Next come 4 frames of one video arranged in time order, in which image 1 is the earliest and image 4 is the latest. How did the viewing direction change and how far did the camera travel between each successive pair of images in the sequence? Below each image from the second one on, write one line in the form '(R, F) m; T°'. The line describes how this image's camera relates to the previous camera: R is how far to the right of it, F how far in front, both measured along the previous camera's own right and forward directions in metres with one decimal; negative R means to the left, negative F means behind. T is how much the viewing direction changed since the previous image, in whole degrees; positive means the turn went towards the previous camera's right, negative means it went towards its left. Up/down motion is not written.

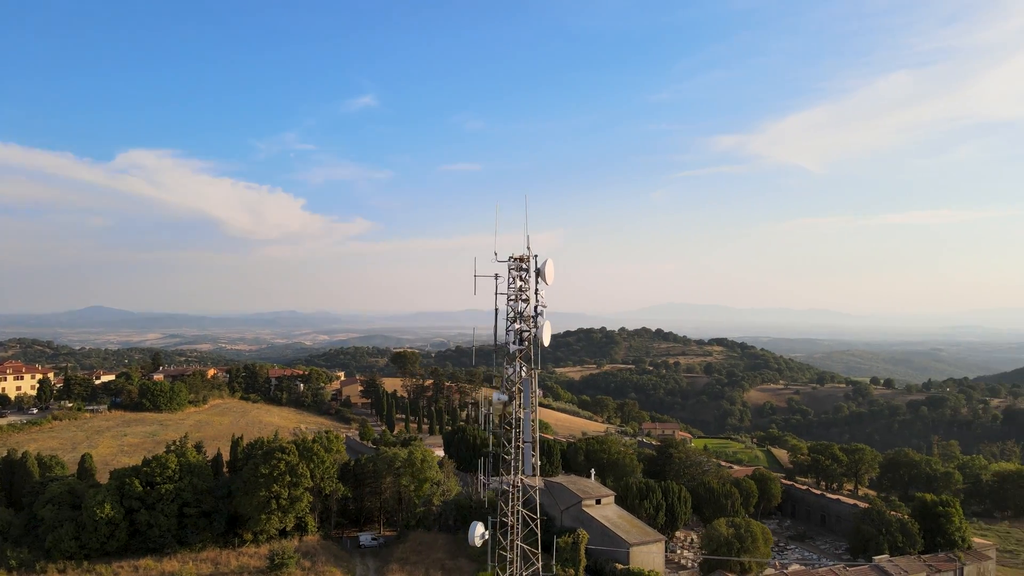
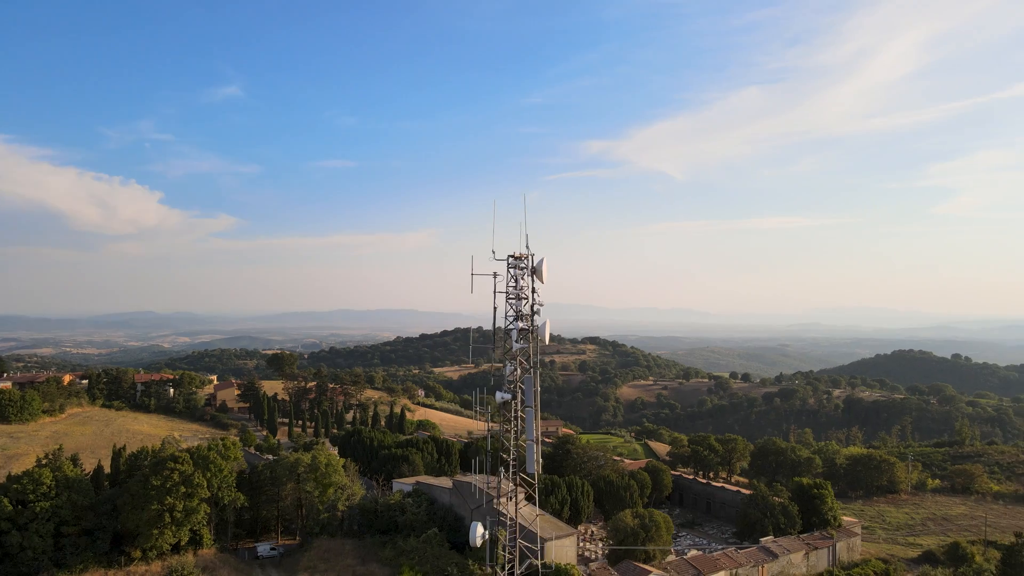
(-0.6, +0.1) m; +9°
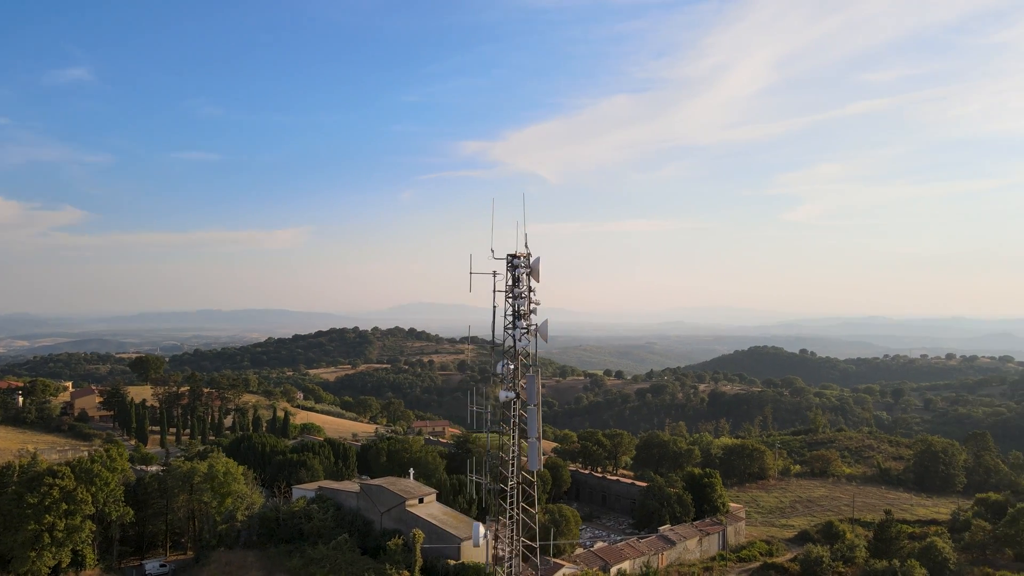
(-0.6, 0.0) m; +9°
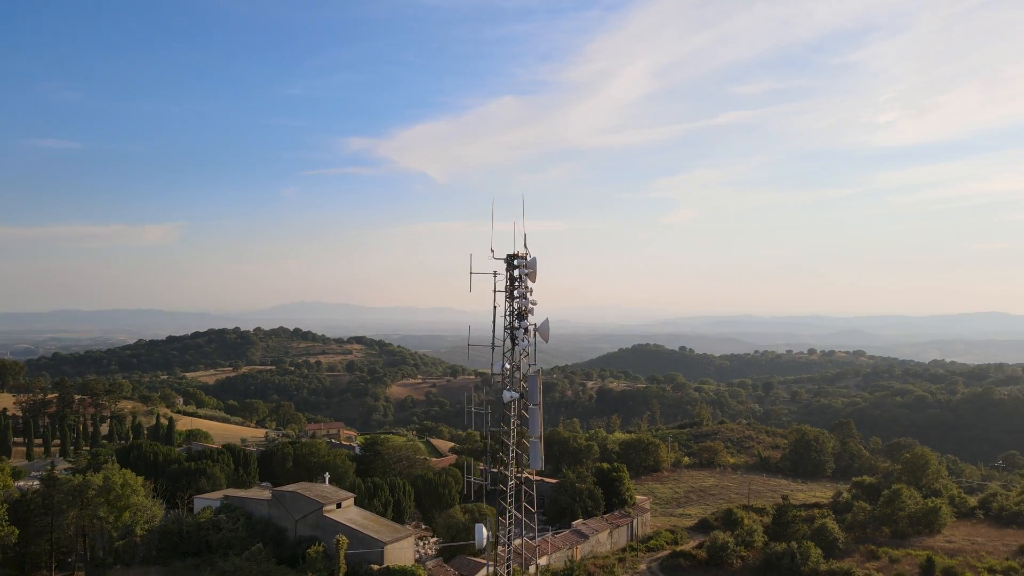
(-0.6, 0.0) m; +8°
